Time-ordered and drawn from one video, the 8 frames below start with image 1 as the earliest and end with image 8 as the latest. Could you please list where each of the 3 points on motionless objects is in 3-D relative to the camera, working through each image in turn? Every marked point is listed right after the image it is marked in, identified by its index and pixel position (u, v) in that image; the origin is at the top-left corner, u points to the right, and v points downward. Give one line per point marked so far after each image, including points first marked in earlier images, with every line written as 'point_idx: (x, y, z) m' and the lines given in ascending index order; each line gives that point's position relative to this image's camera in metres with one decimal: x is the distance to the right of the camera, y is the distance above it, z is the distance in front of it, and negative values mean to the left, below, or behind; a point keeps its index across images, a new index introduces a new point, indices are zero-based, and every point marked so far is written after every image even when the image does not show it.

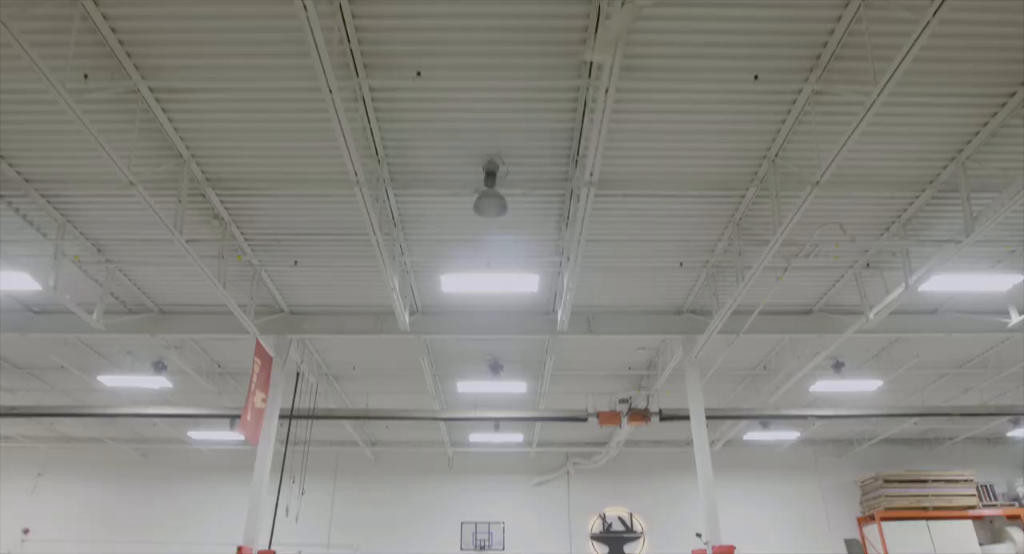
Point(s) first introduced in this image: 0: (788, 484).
0: (+5.0, -3.7, +13.1) m
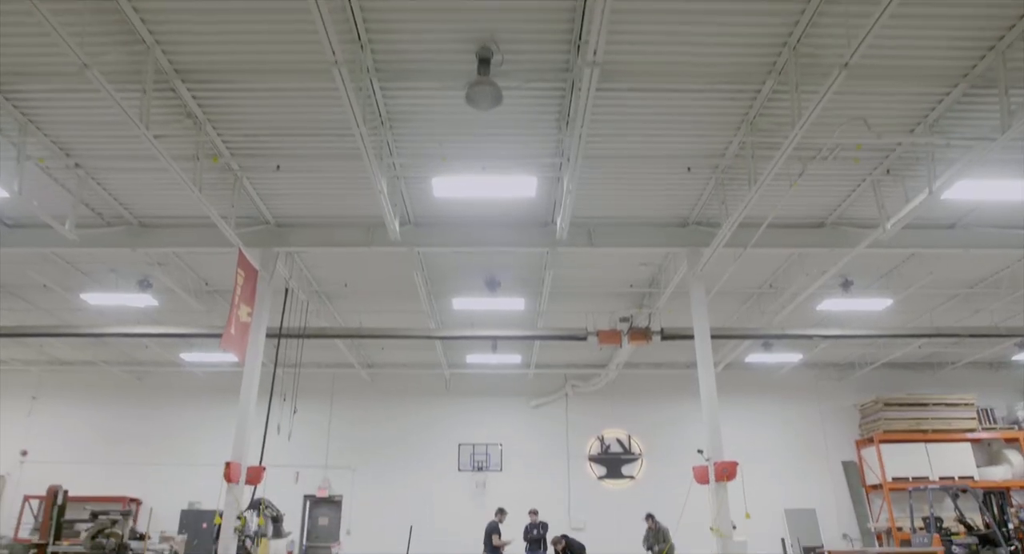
0: (+5.0, -2.3, +13.0) m
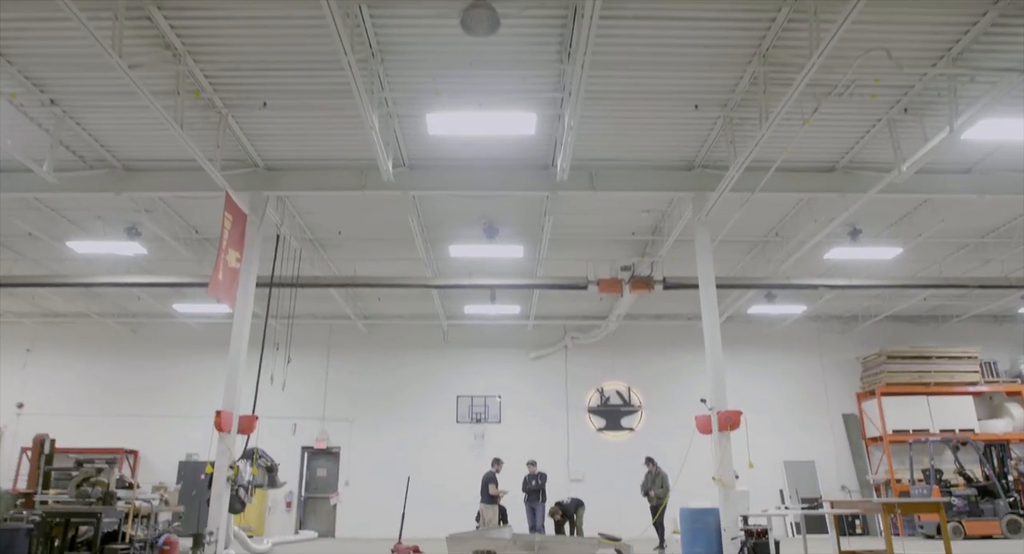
0: (+4.9, -1.4, +12.8) m
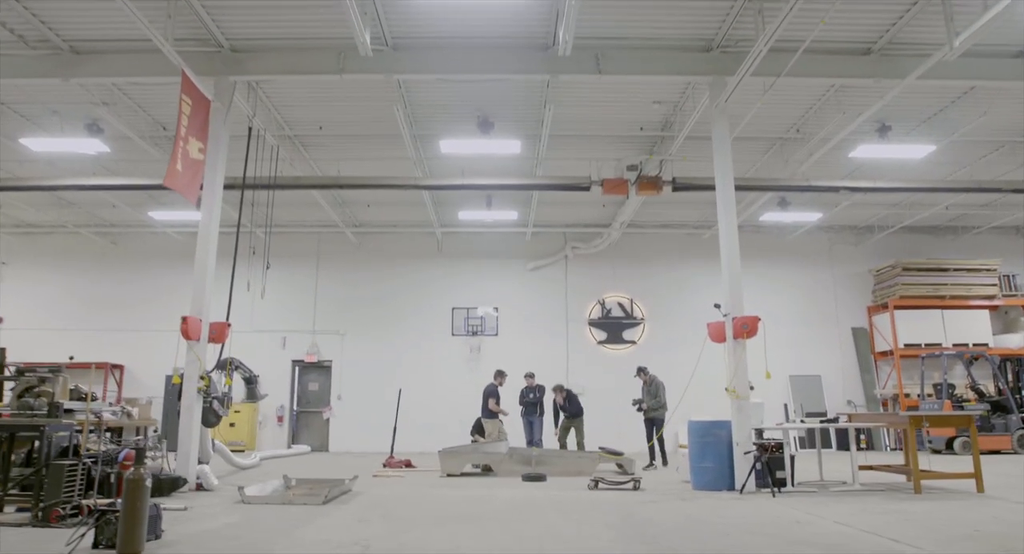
0: (+4.9, +0.1, +12.3) m
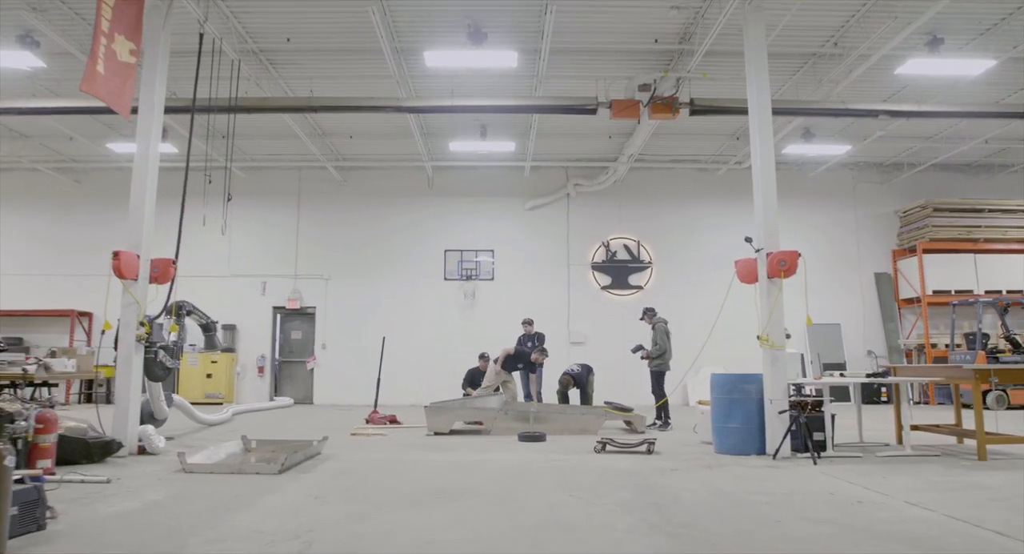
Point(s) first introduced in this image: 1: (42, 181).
0: (+4.9, +1.0, +11.4) m
1: (-7.6, +1.6, +11.7) m
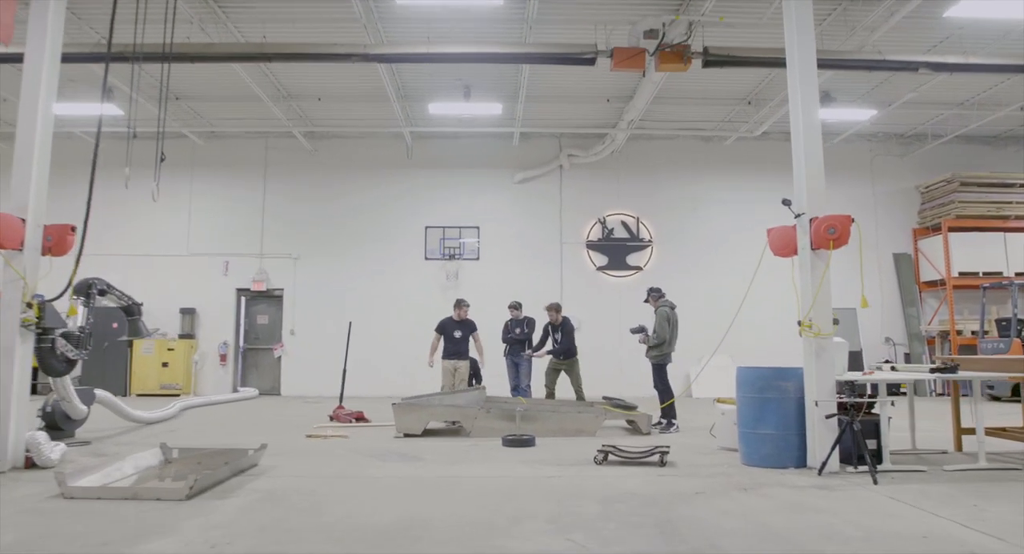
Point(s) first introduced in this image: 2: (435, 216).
0: (+4.7, +1.3, +10.5) m
1: (-7.8, +1.9, +10.6) m
2: (-1.1, +0.9, +10.2) m
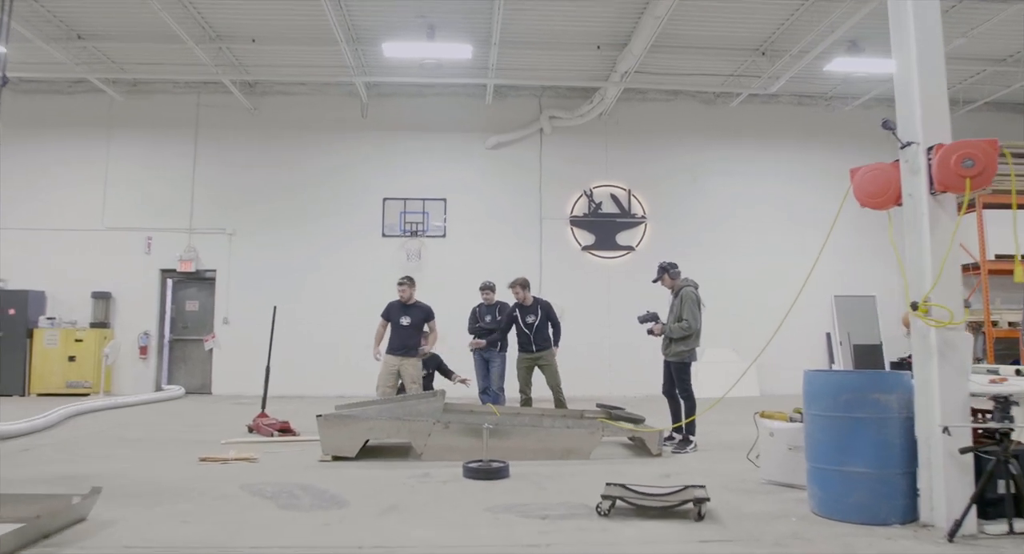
0: (+4.3, +1.5, +9.2) m
1: (-8.1, +2.1, +8.9) m
2: (-1.4, +1.1, +8.8) m
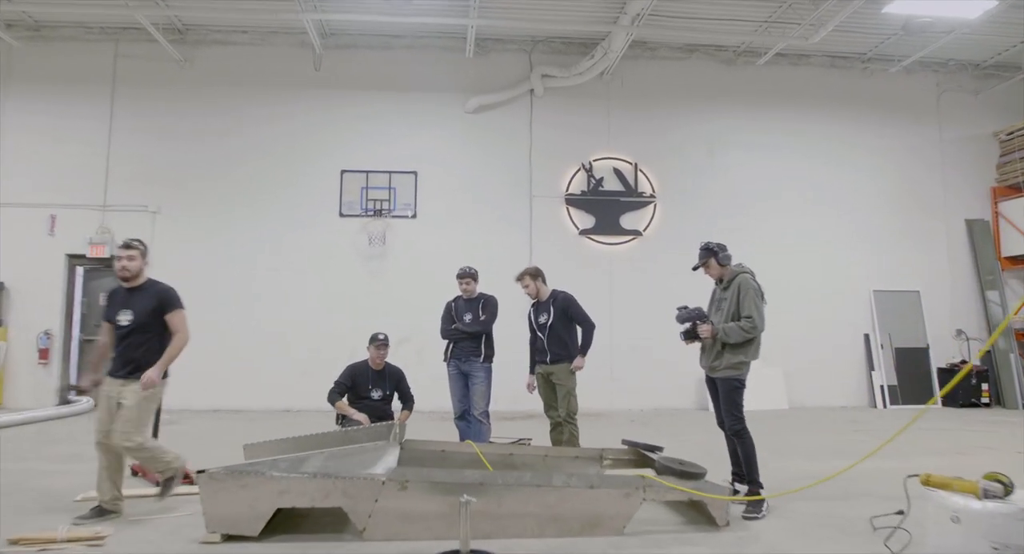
0: (+4.2, +1.6, +7.9) m
1: (-8.3, +2.3, +7.3) m
2: (-1.6, +1.2, +7.3) m
